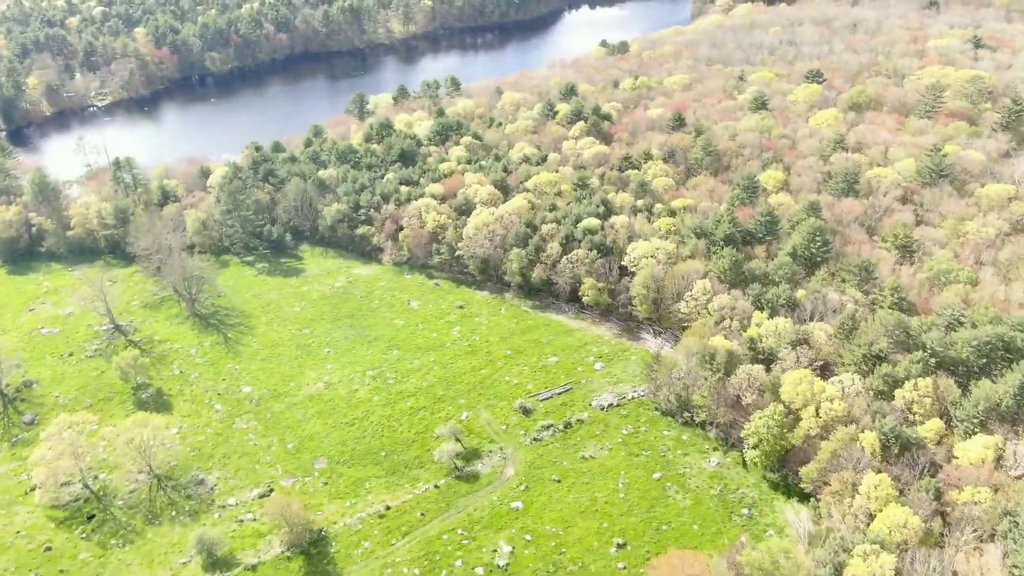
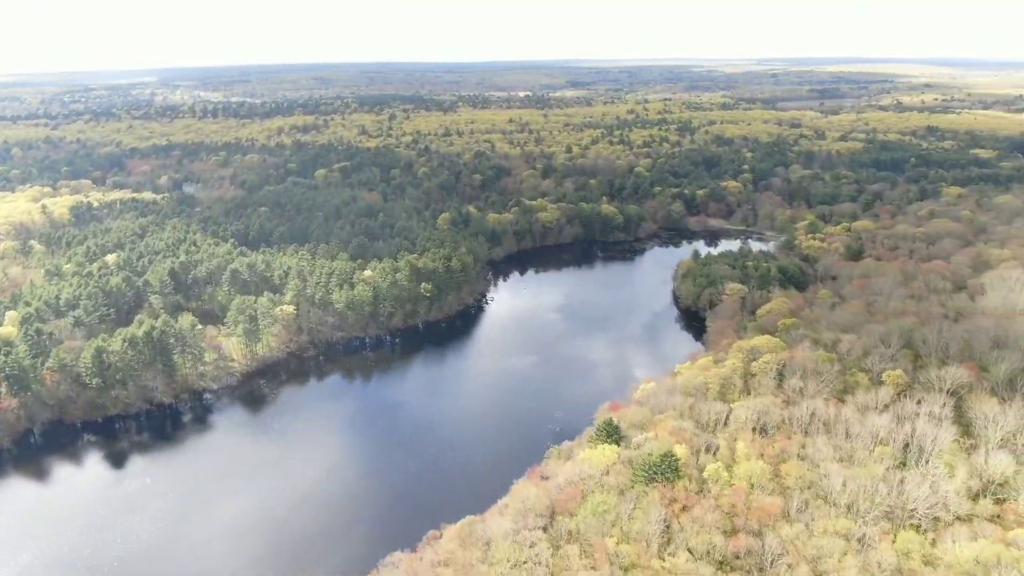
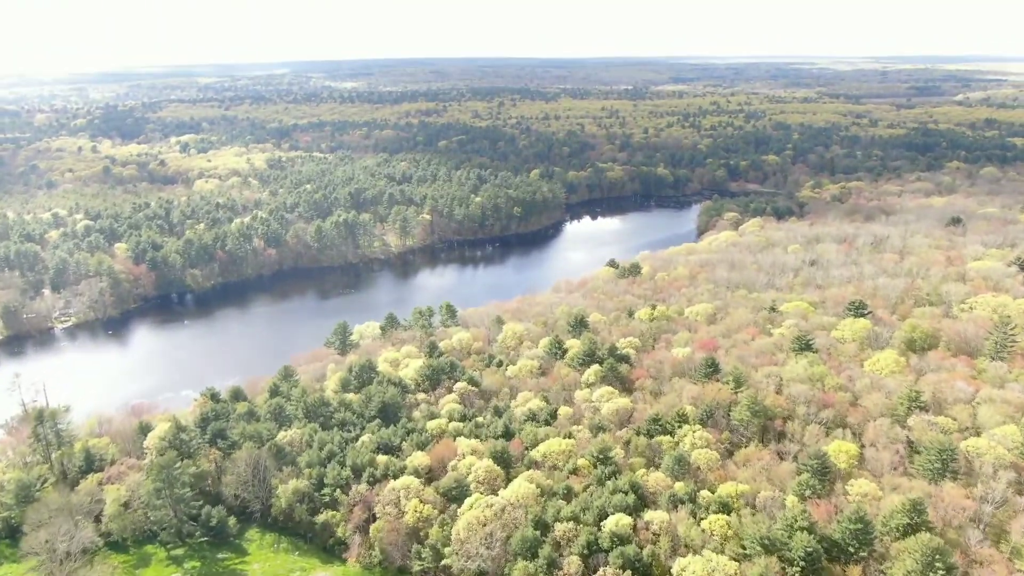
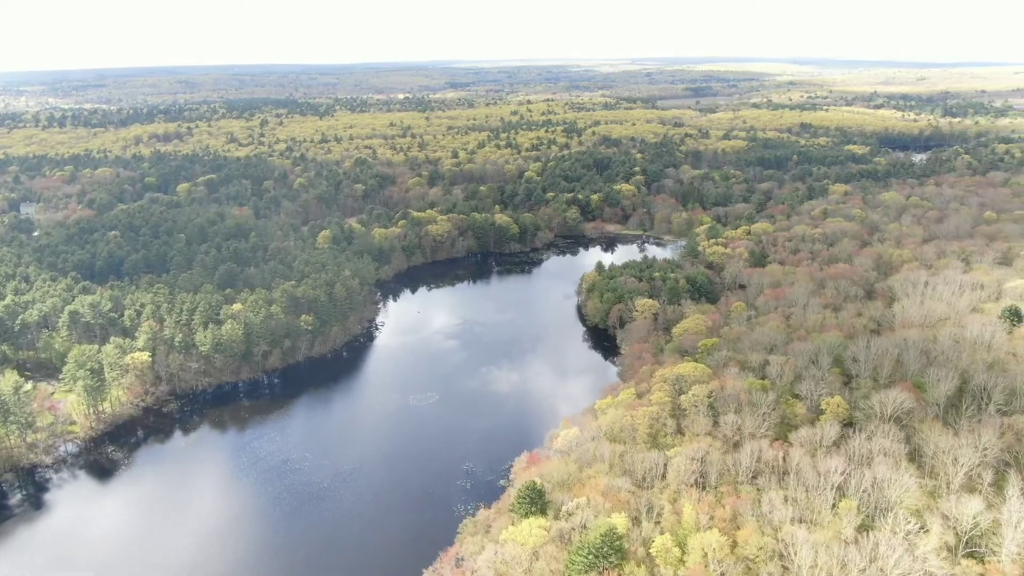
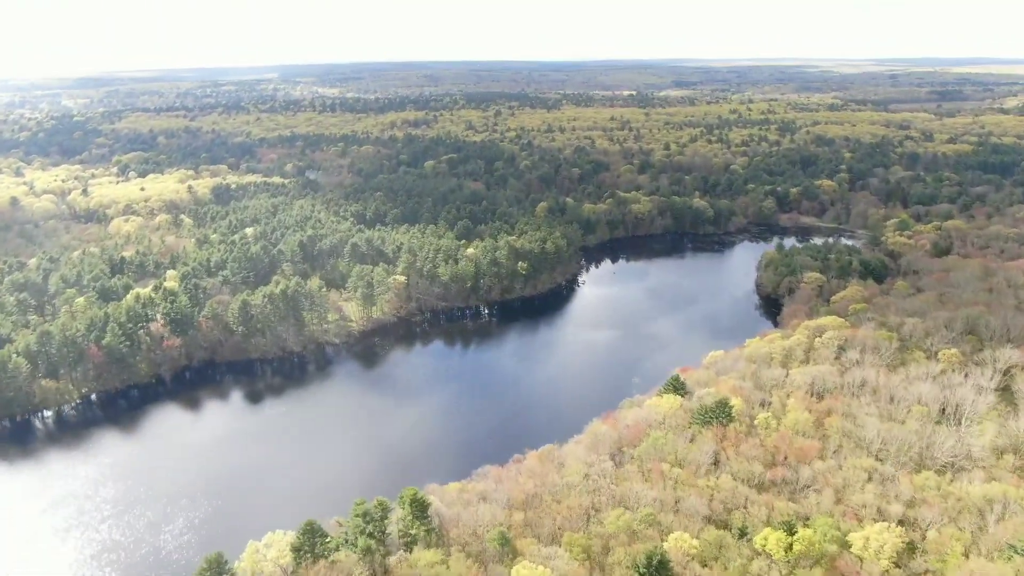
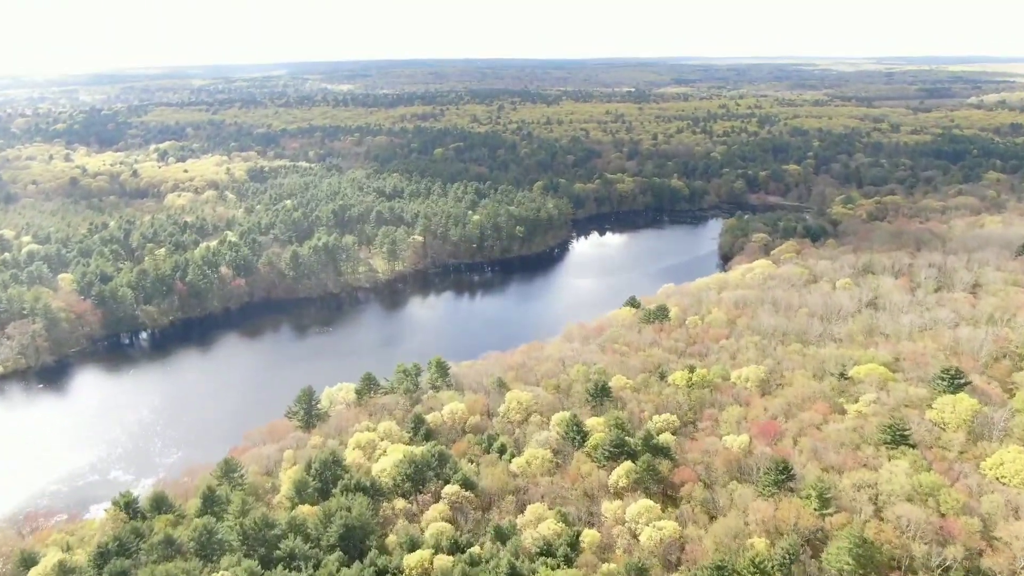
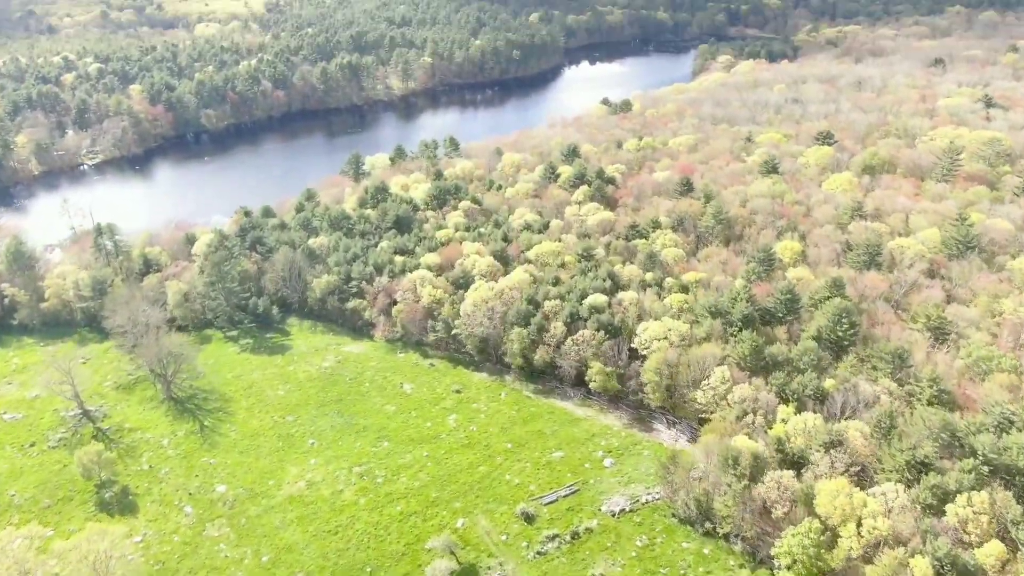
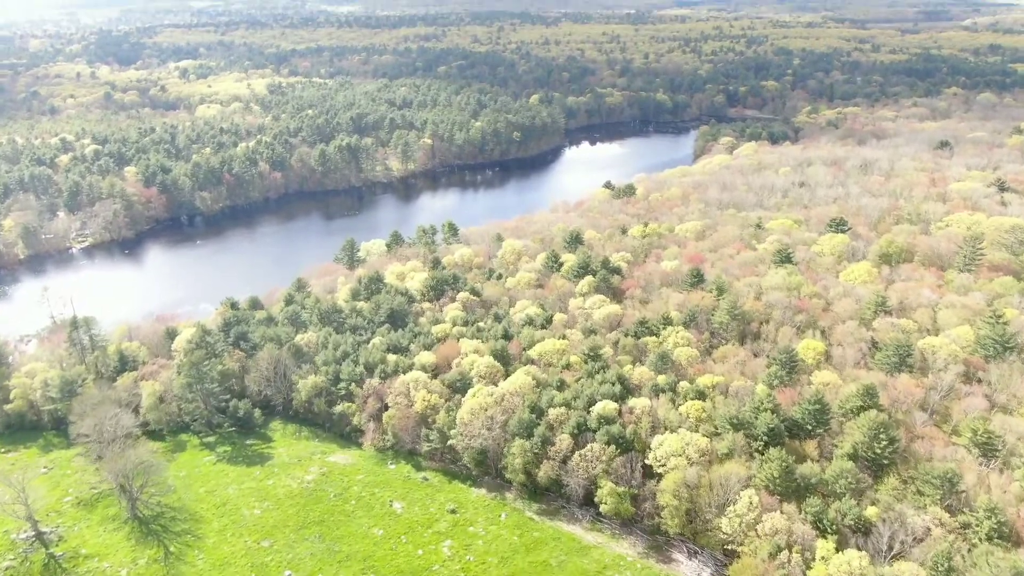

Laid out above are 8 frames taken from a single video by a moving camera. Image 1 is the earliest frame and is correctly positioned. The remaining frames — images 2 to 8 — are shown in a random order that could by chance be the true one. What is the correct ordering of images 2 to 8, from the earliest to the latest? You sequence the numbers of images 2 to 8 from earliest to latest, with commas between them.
7, 8, 3, 6, 5, 2, 4
